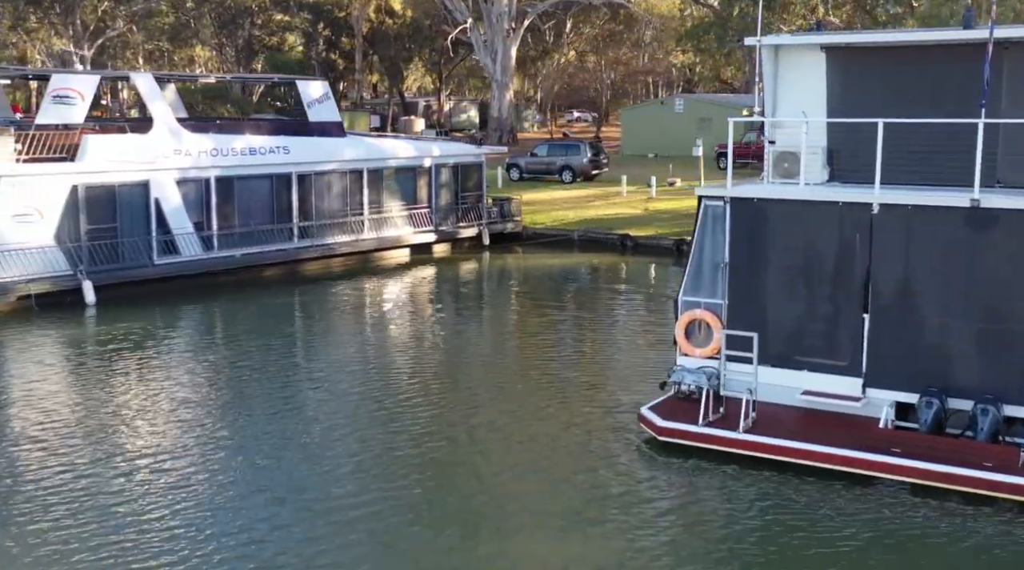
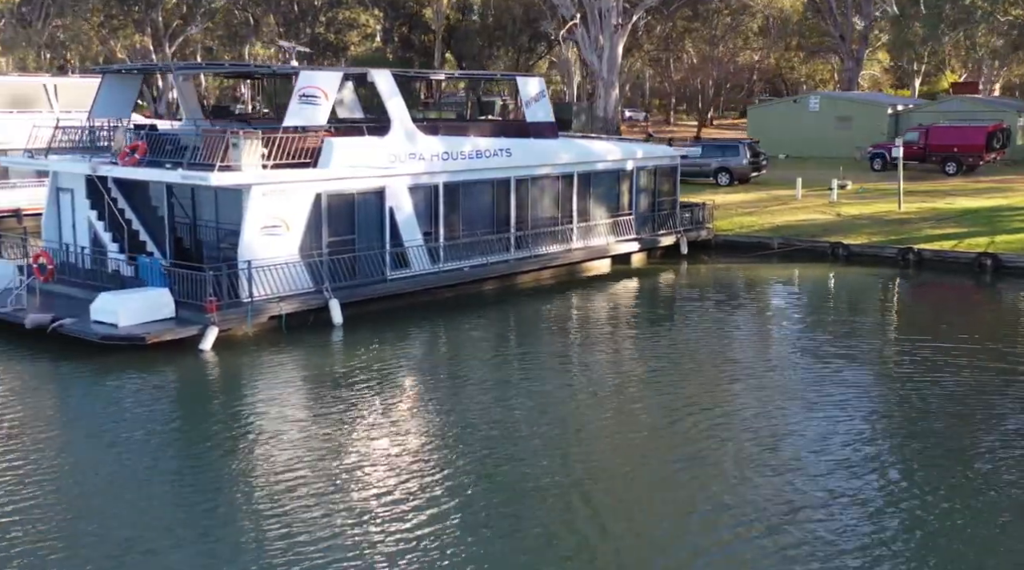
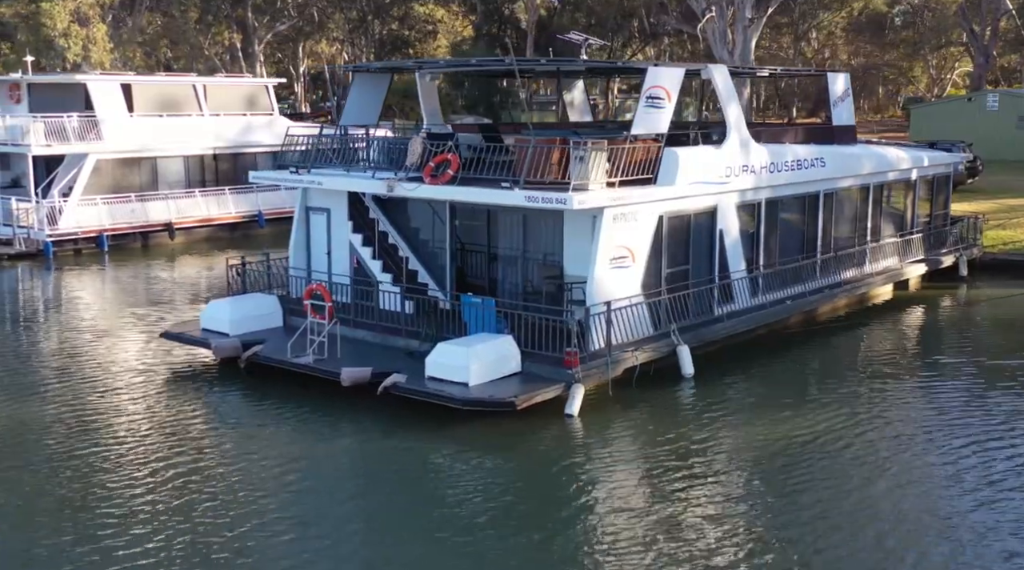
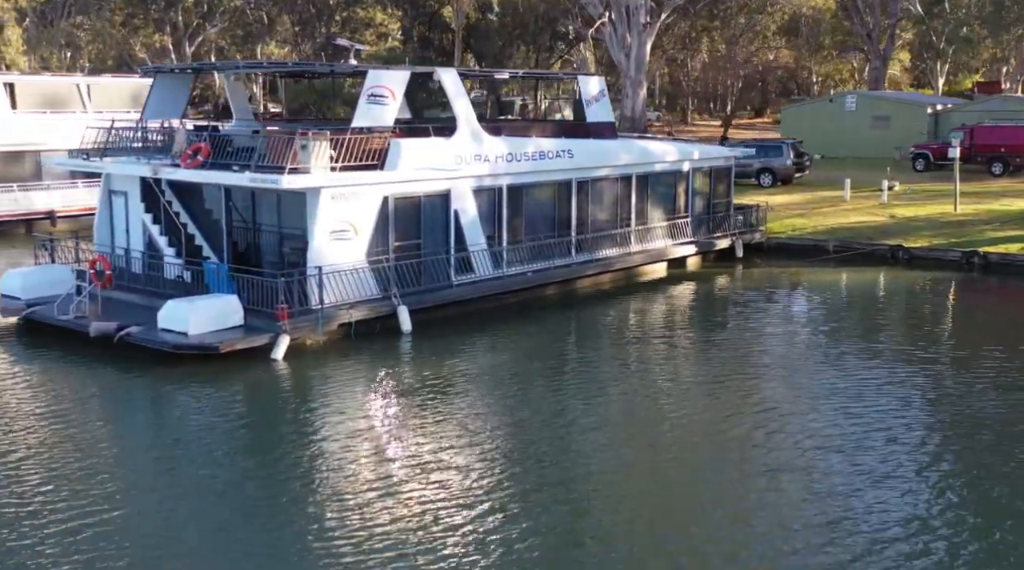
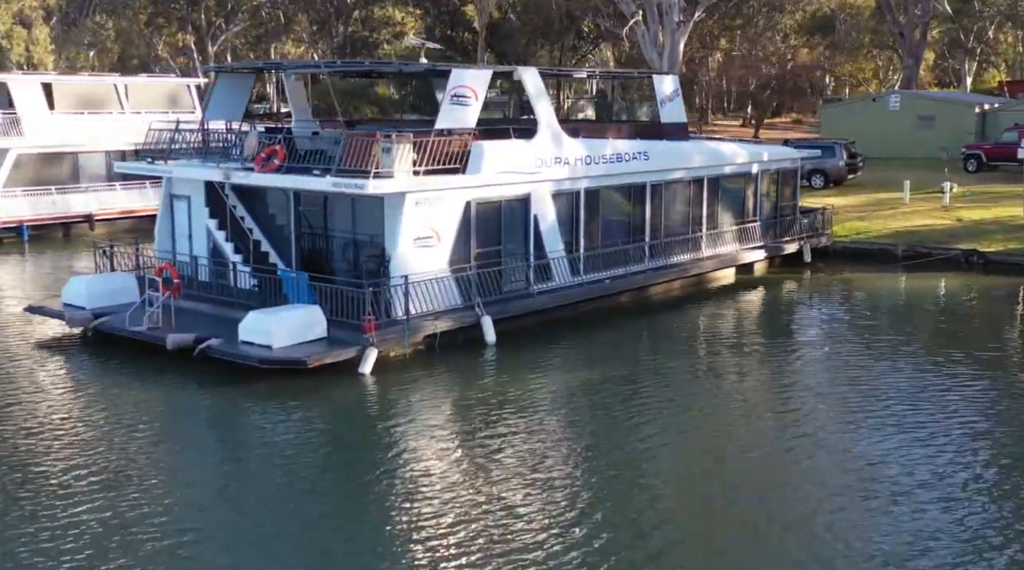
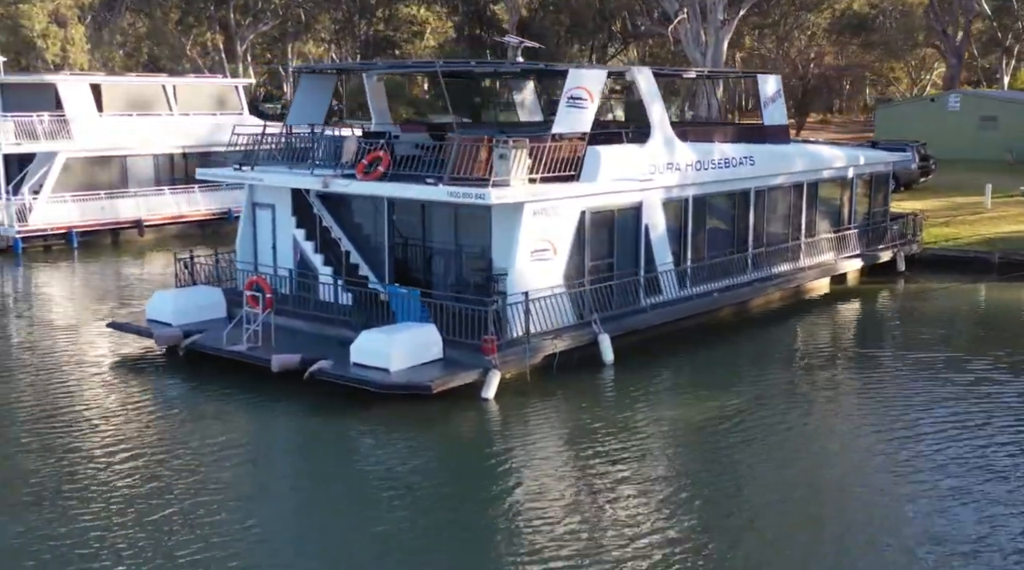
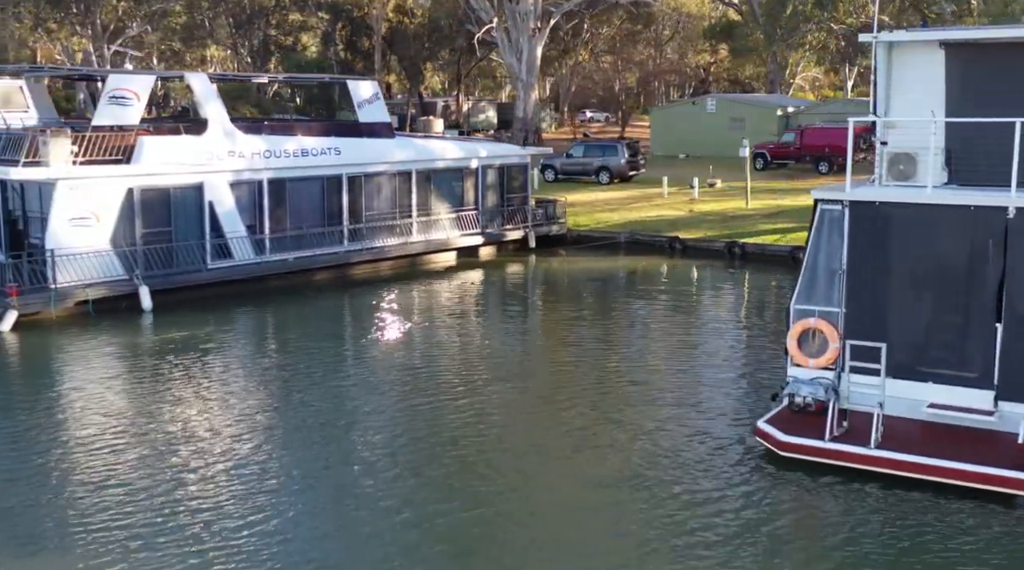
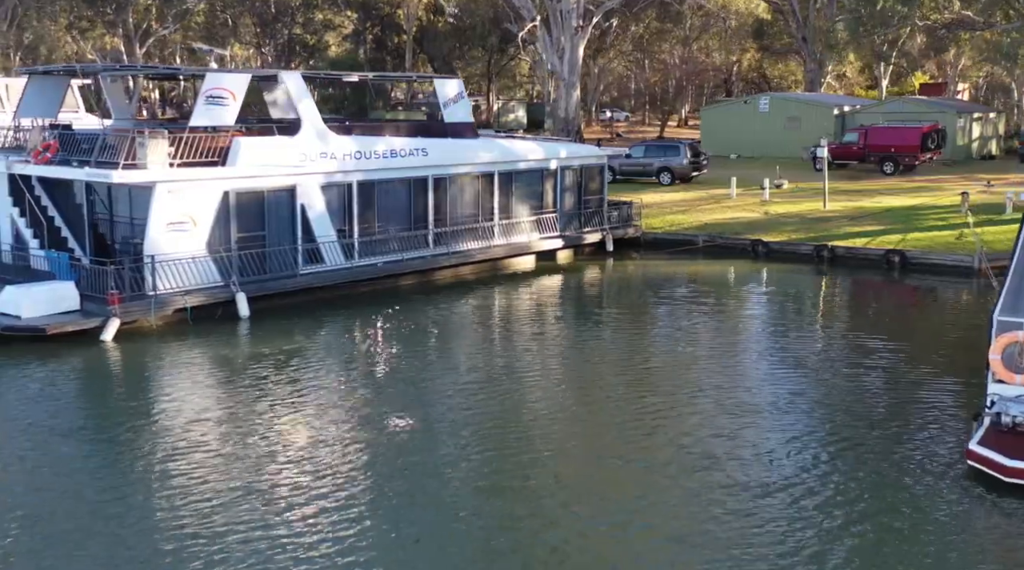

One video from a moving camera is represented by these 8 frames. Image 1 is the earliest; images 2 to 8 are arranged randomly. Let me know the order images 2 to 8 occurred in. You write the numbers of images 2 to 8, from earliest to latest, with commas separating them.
7, 8, 2, 4, 5, 6, 3
